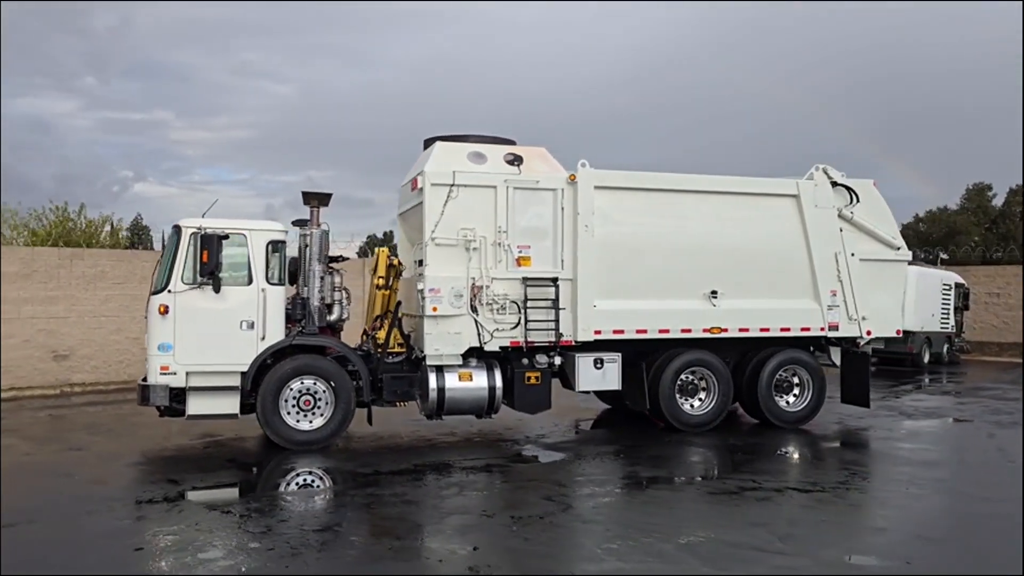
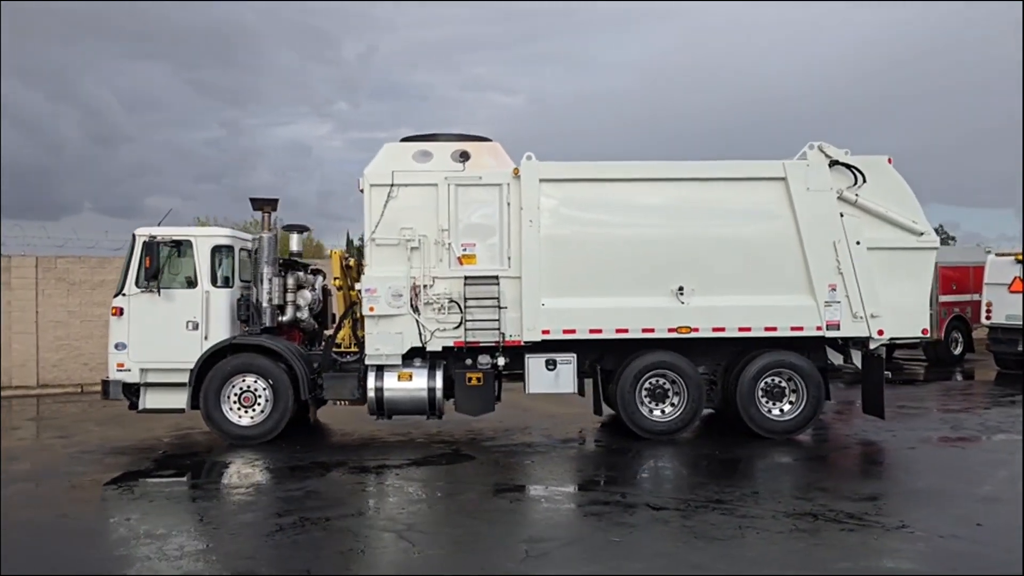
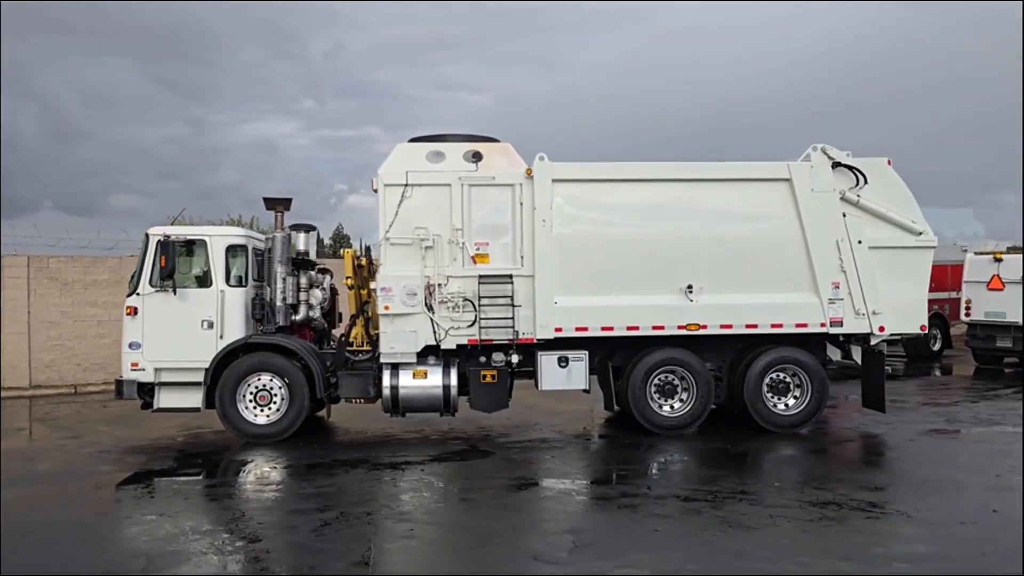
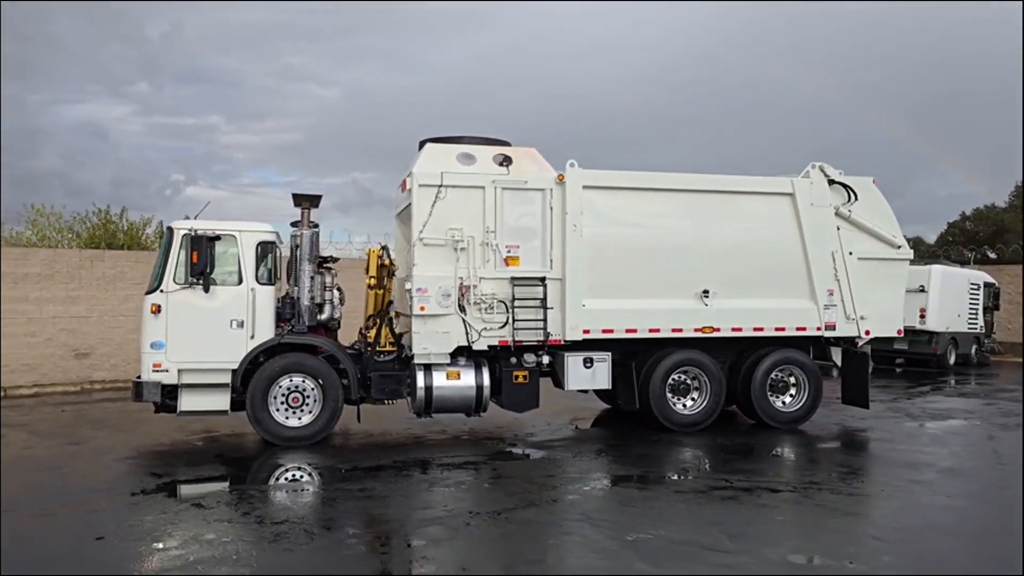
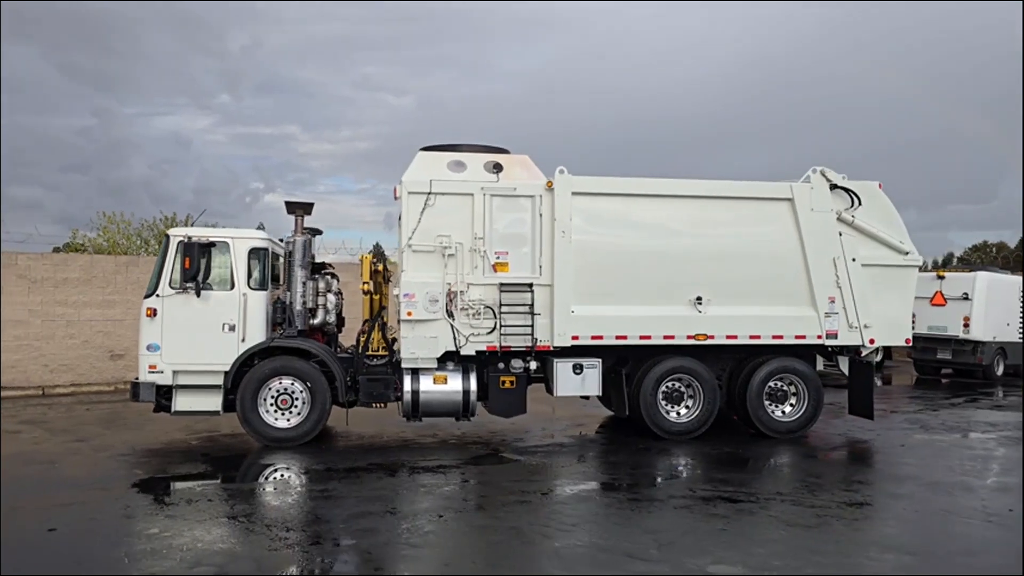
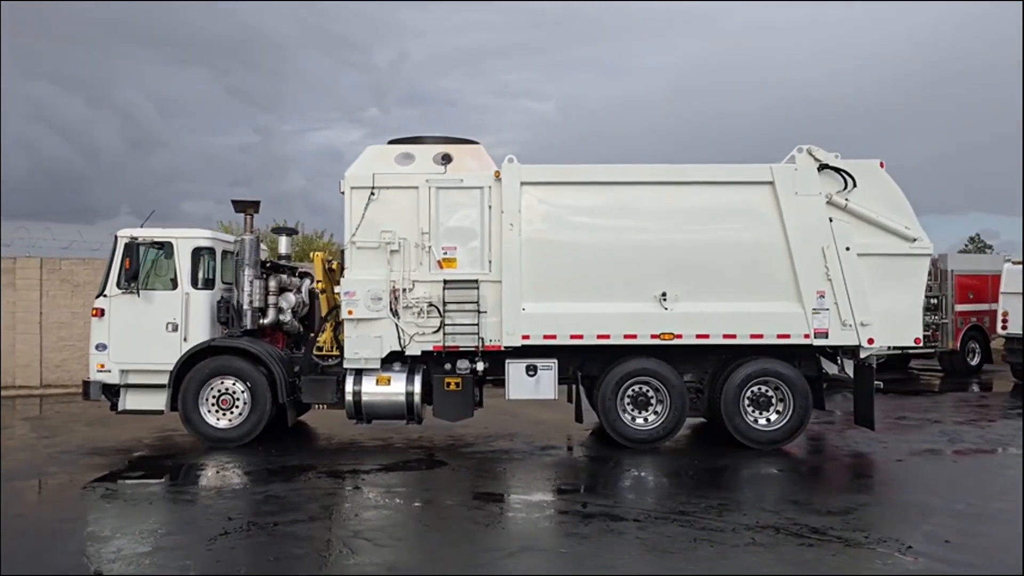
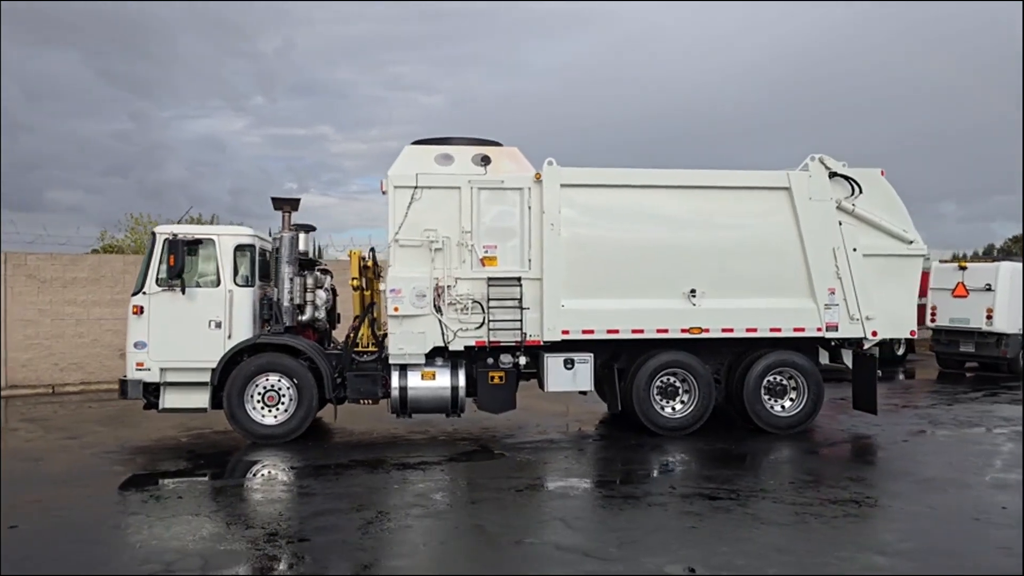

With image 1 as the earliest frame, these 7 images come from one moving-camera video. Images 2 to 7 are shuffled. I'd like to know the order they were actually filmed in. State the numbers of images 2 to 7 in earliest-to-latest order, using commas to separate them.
4, 5, 7, 3, 2, 6
